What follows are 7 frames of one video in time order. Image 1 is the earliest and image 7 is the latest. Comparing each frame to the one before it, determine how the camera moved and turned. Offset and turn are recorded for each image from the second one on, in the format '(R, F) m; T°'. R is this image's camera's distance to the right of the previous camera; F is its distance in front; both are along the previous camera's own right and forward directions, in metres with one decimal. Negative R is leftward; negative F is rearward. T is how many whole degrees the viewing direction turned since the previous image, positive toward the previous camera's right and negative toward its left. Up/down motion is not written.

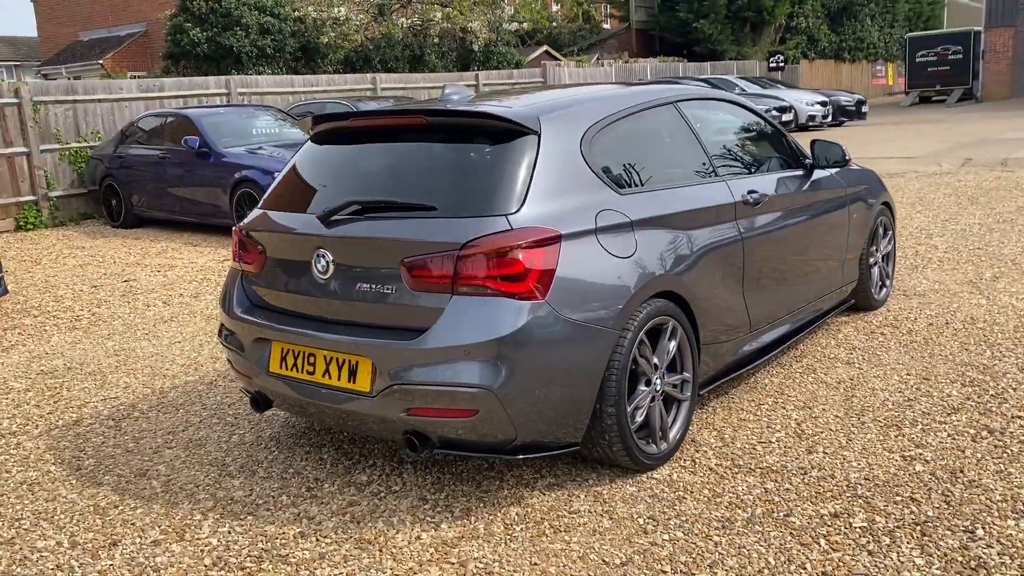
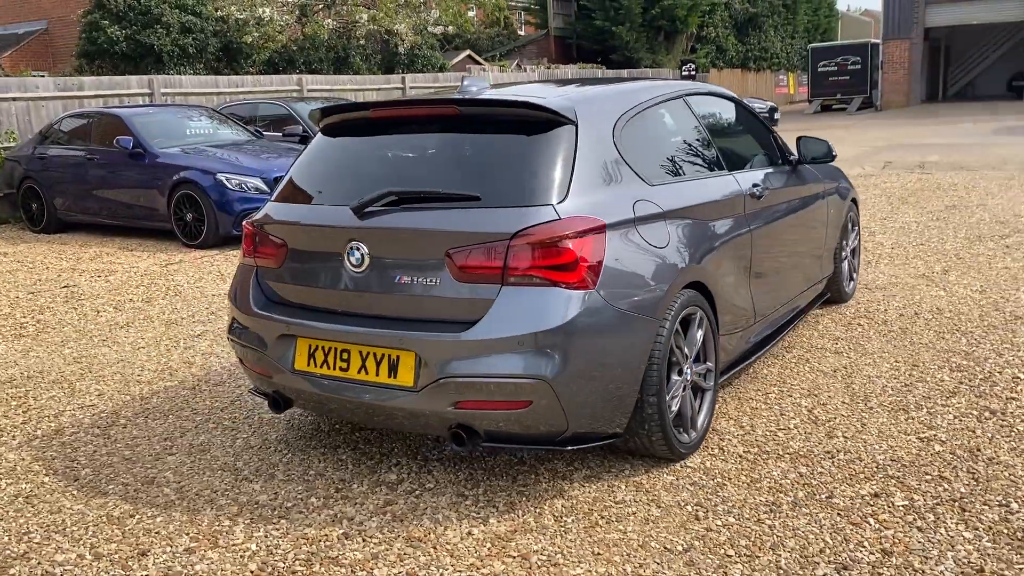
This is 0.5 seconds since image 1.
(-0.5, +0.1) m; +6°
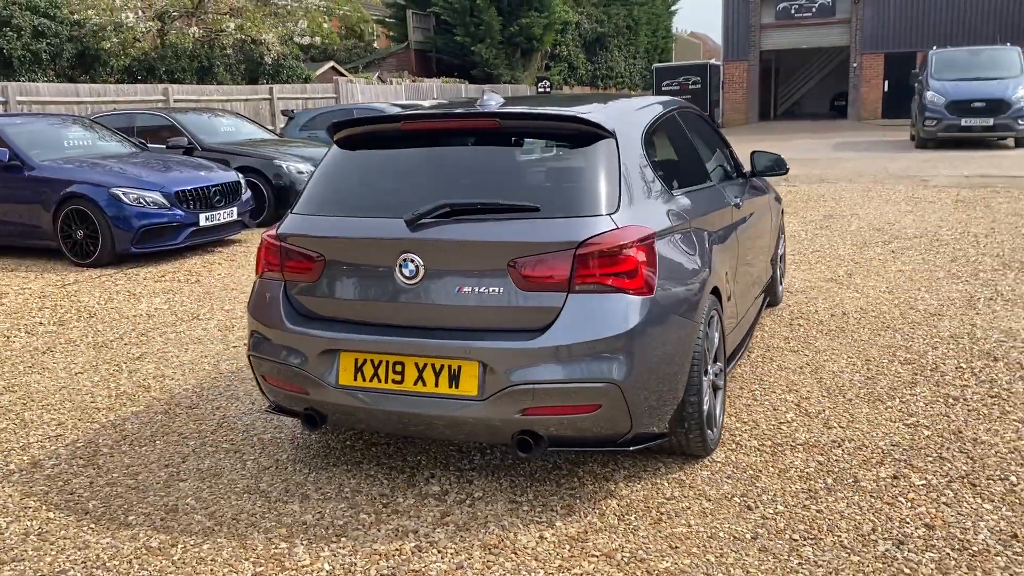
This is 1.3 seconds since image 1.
(-0.7, 0.0) m; +10°
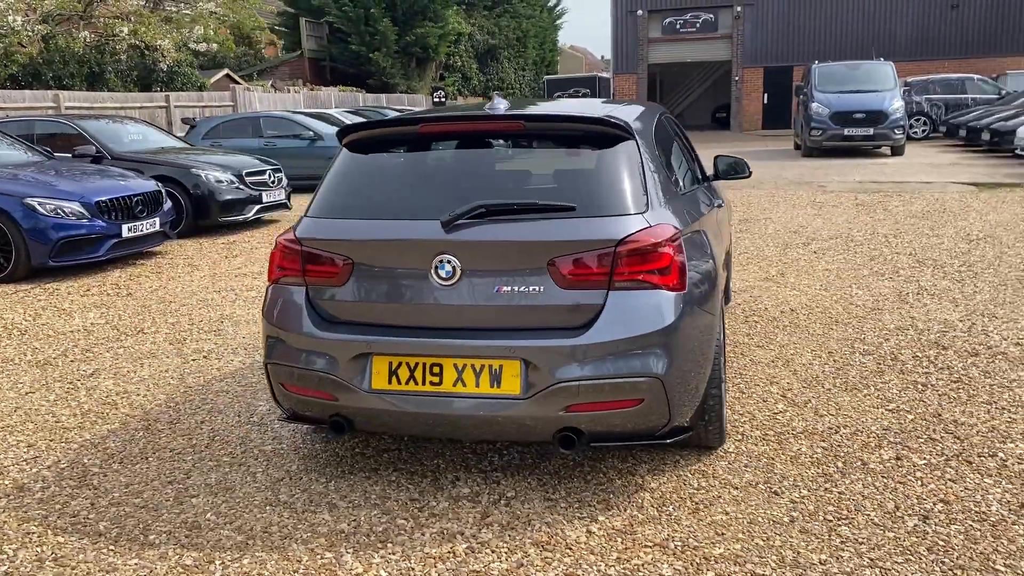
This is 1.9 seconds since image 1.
(-0.5, 0.0) m; +7°
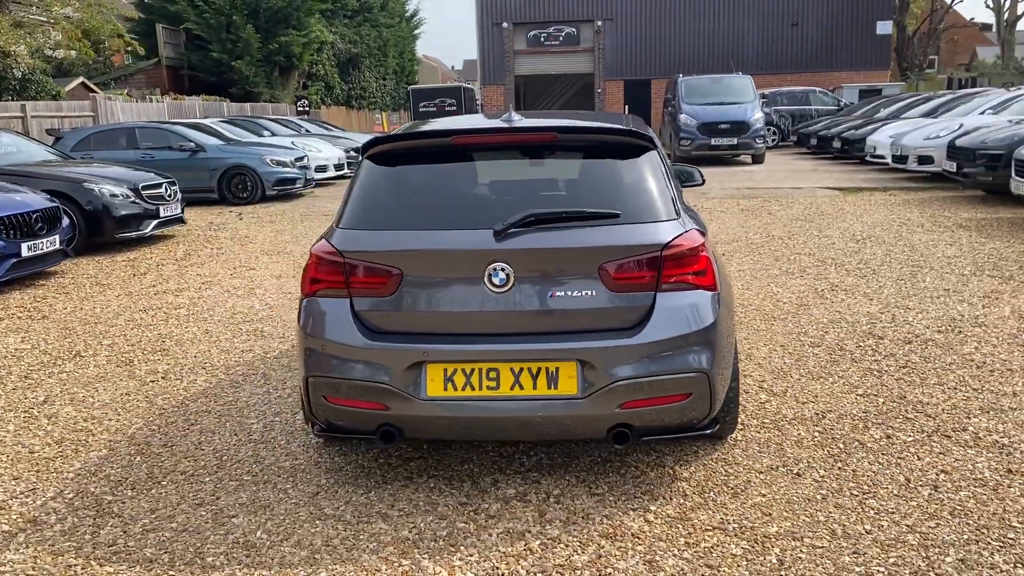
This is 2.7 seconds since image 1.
(-0.7, -0.1) m; +9°
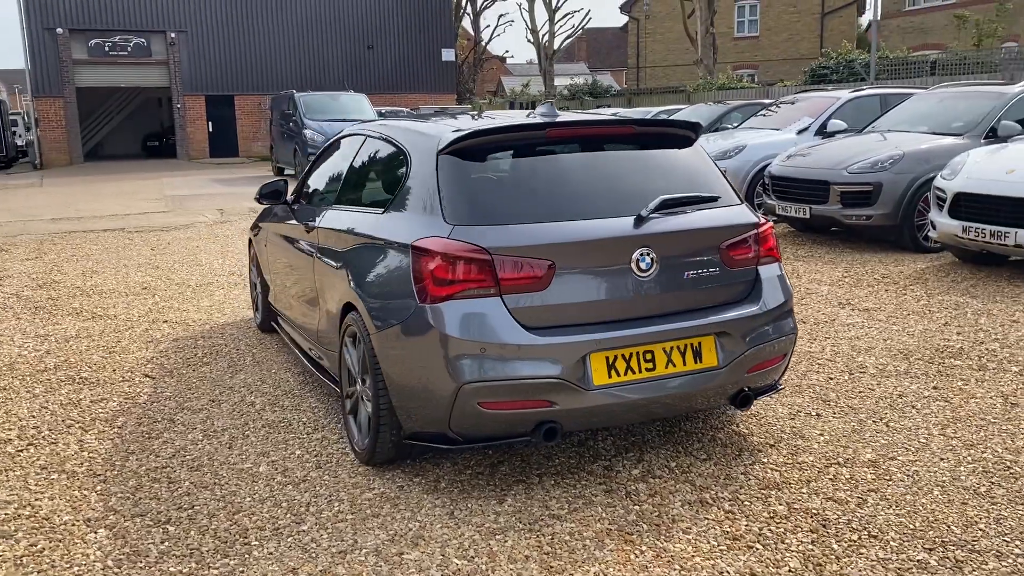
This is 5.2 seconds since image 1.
(-2.0, +0.5) m; +29°
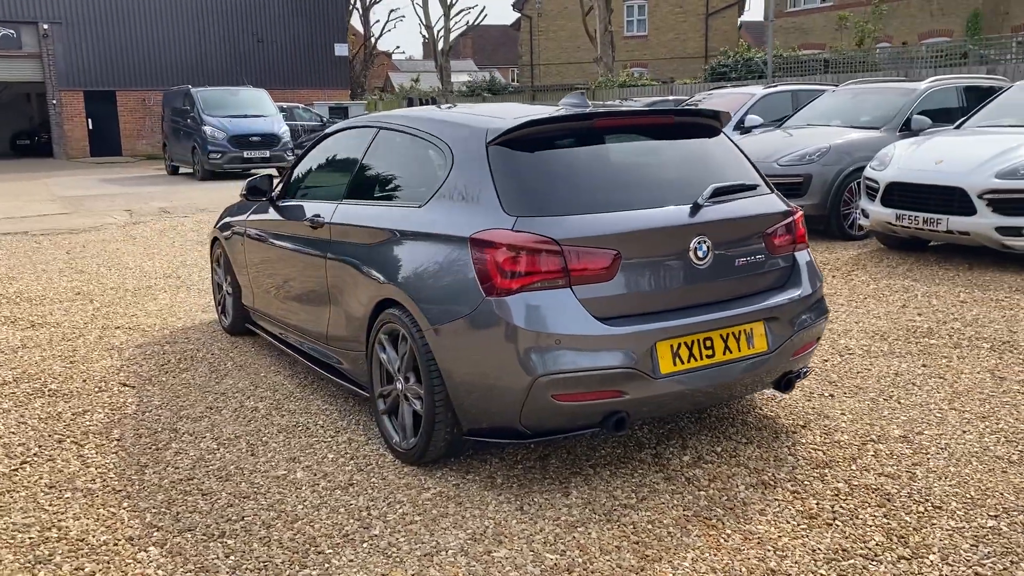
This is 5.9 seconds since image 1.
(-0.6, +0.1) m; +7°
